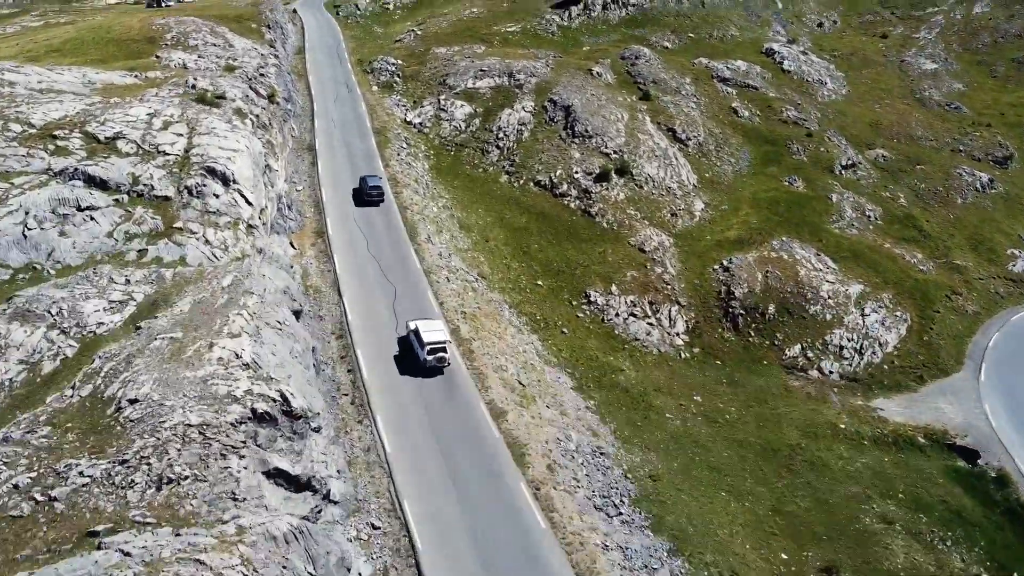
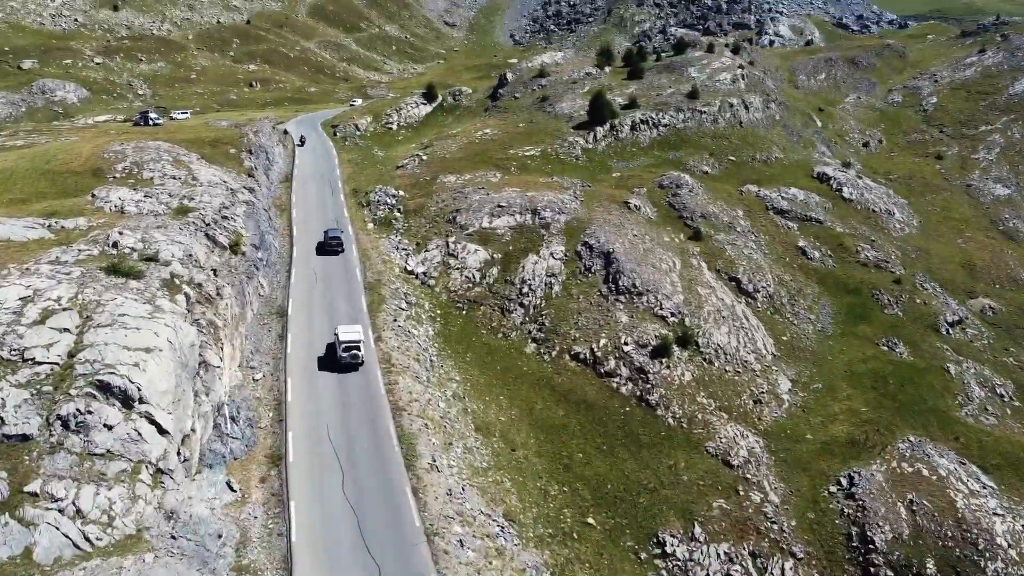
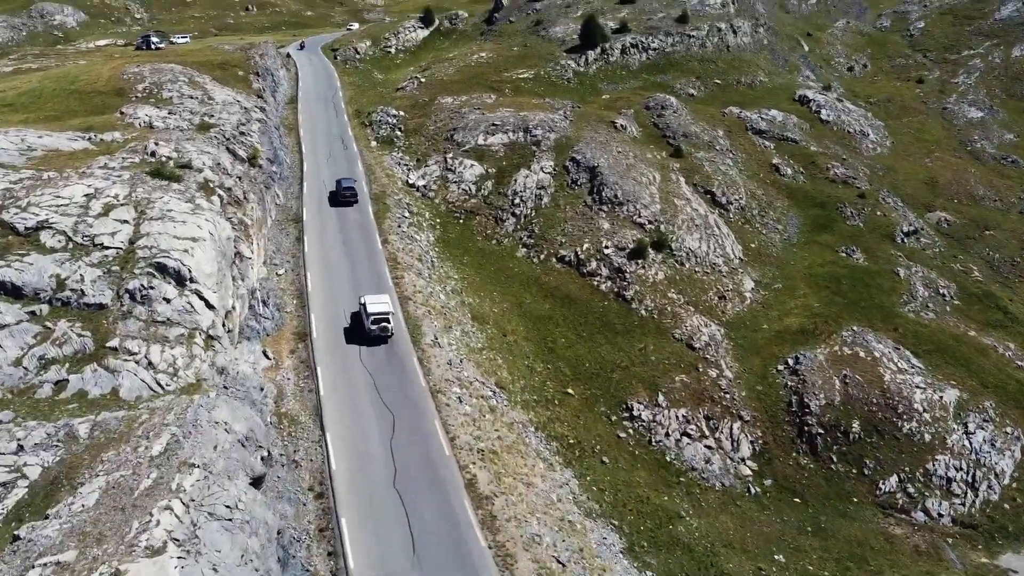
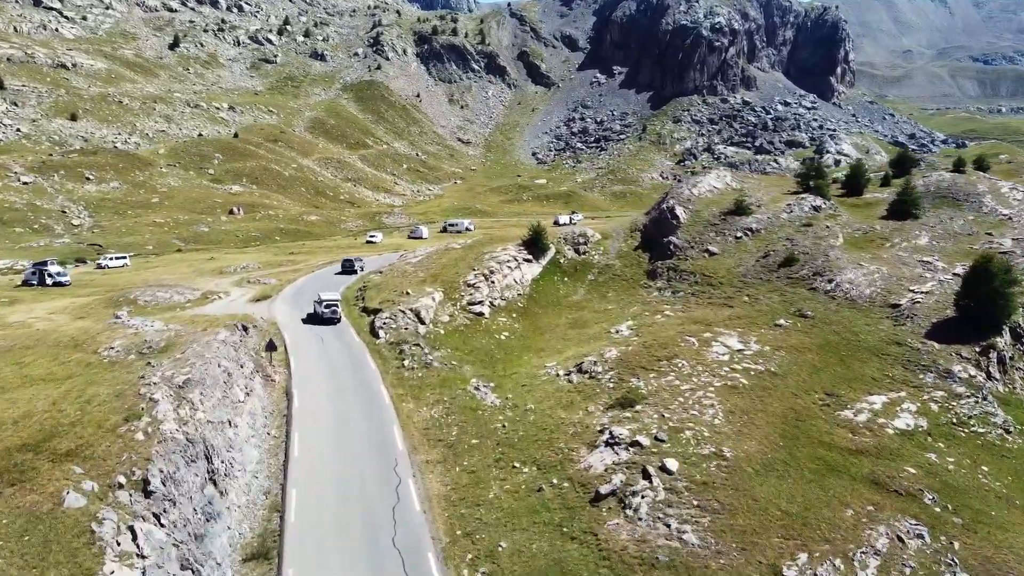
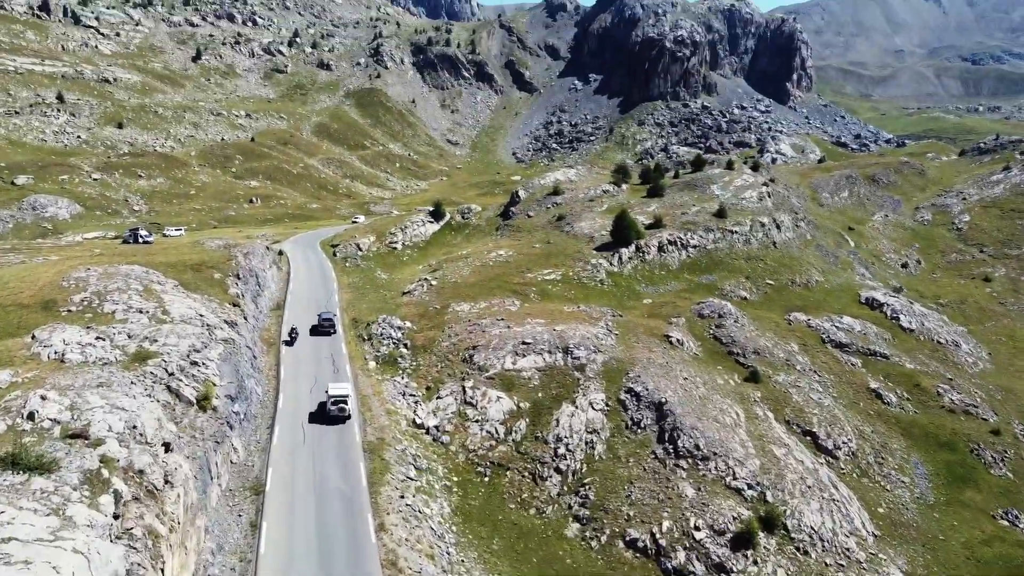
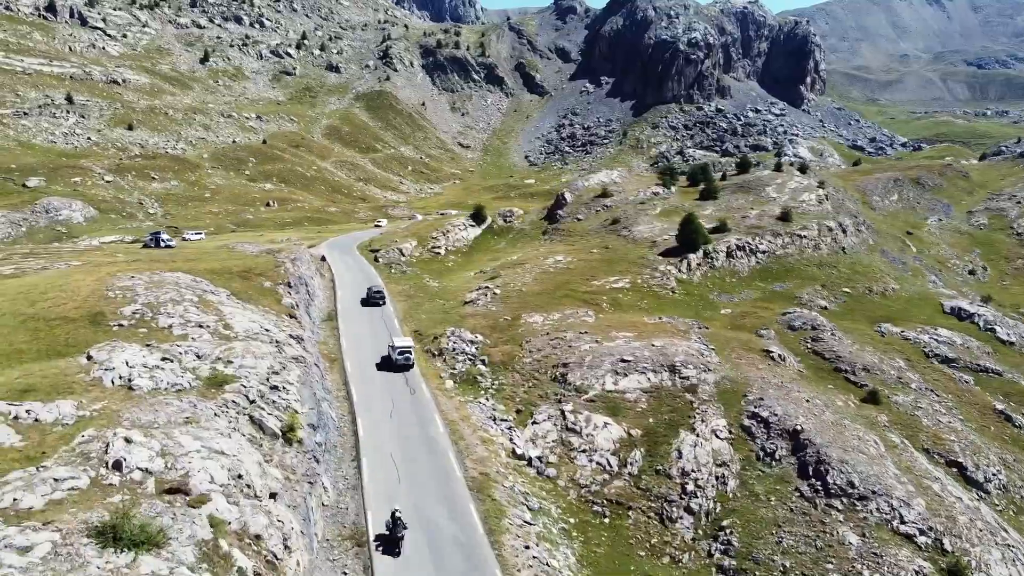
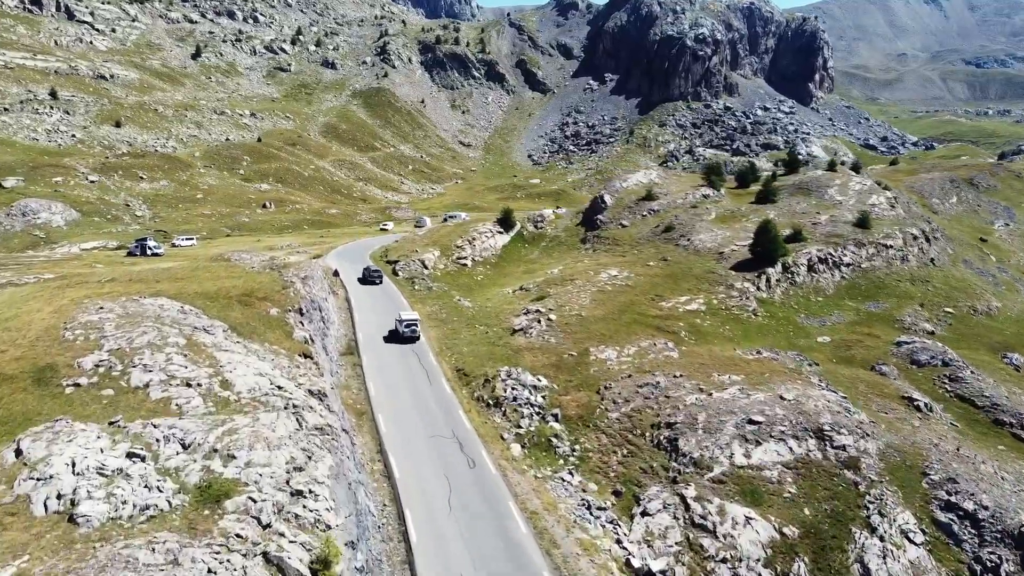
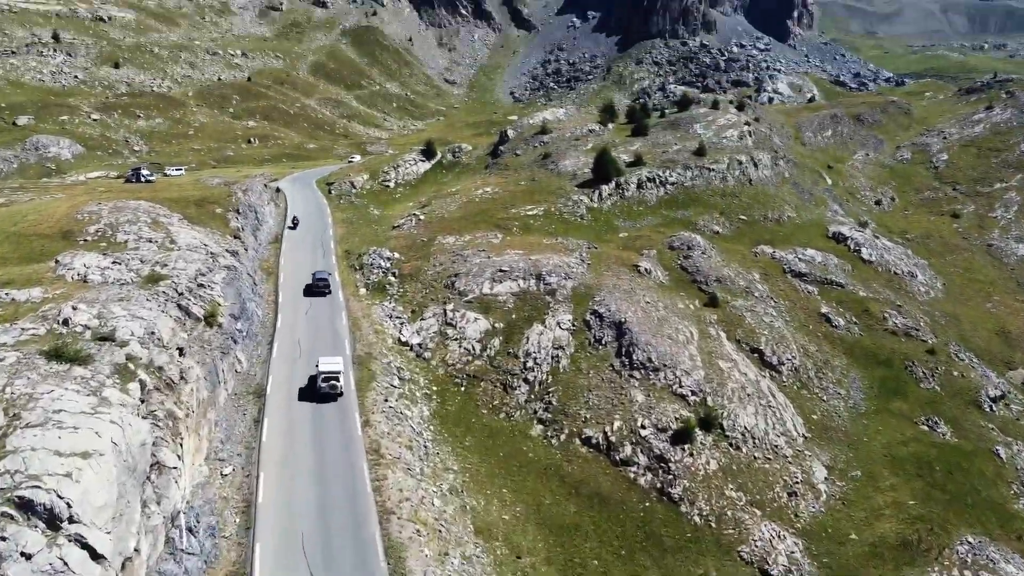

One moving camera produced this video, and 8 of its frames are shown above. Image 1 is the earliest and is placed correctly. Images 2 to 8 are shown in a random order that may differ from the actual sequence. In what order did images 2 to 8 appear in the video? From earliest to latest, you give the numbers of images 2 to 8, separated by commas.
3, 2, 8, 5, 6, 7, 4
